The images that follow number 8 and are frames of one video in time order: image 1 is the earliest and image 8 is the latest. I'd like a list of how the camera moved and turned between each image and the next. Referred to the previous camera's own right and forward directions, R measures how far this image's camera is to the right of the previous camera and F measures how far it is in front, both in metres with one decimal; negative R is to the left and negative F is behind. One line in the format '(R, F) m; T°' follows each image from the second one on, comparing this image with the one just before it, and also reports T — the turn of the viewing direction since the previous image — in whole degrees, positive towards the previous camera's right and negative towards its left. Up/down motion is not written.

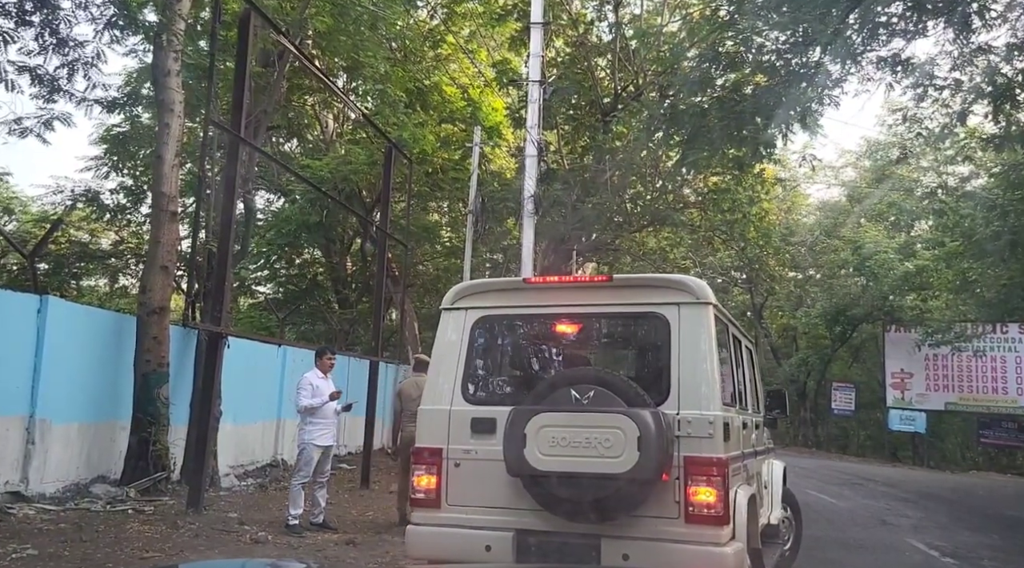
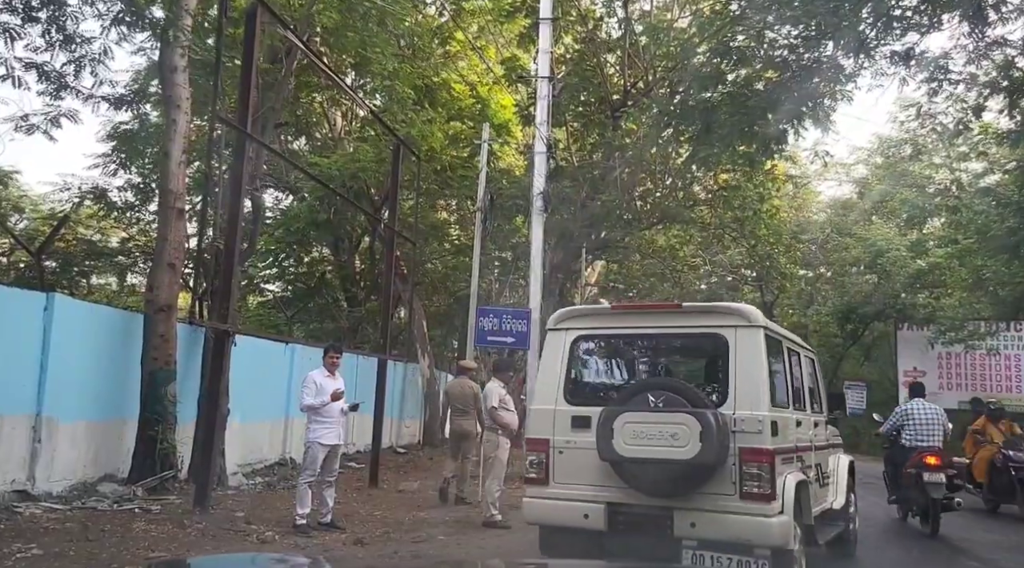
(0.0, +0.1) m; -1°
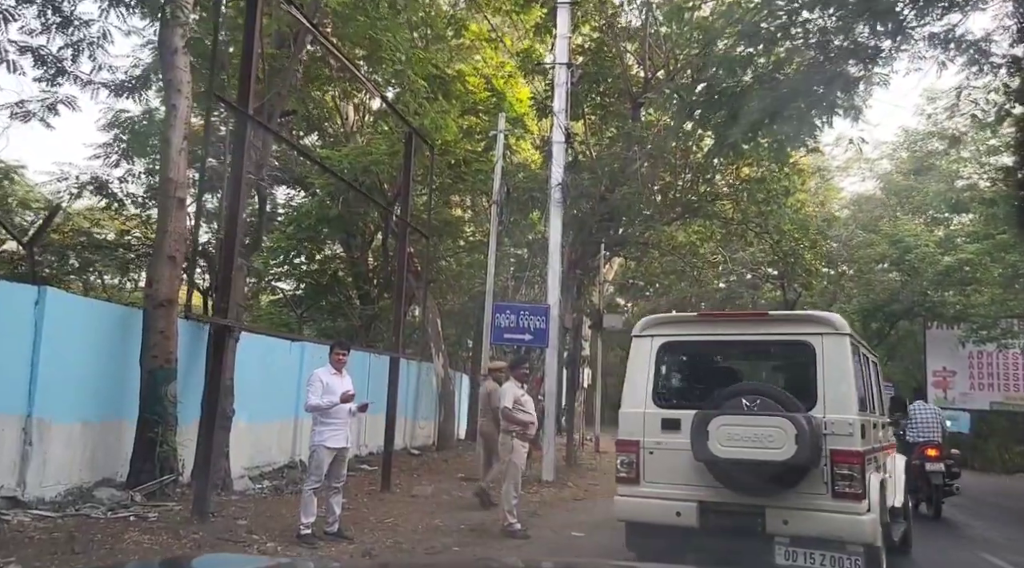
(0.0, +0.5) m; -1°
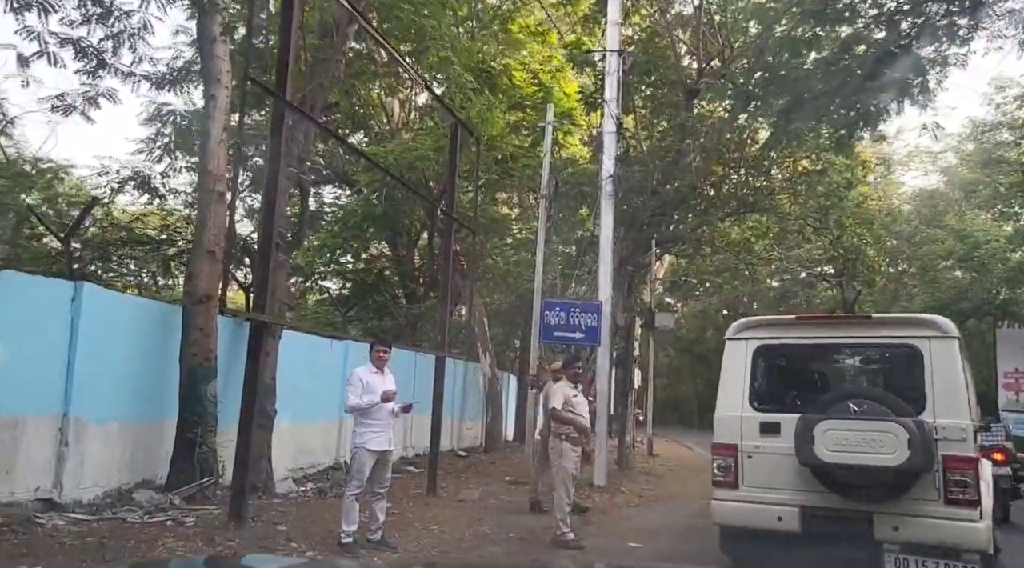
(0.0, +0.4) m; -3°
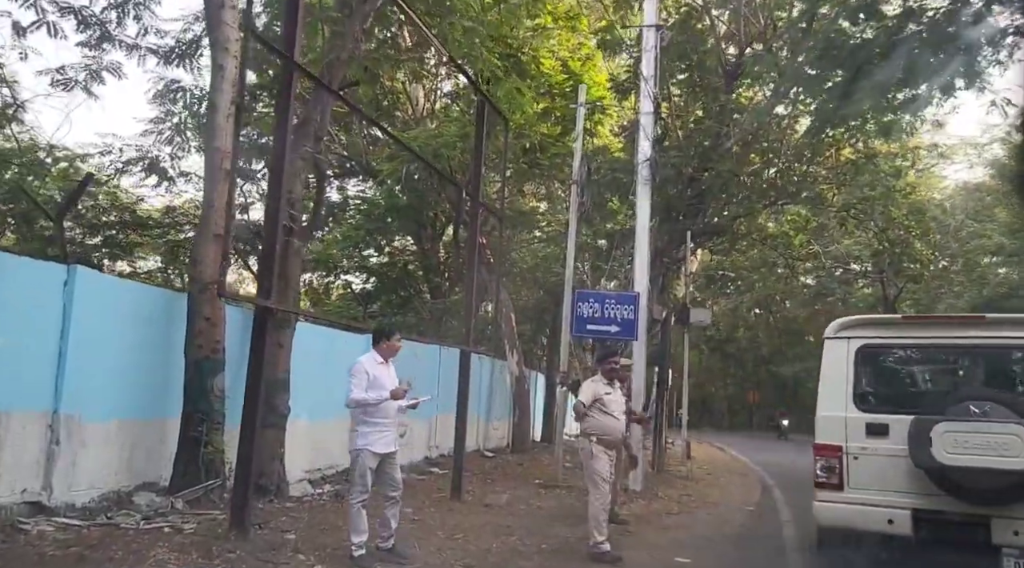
(-0.1, +0.7) m; -2°
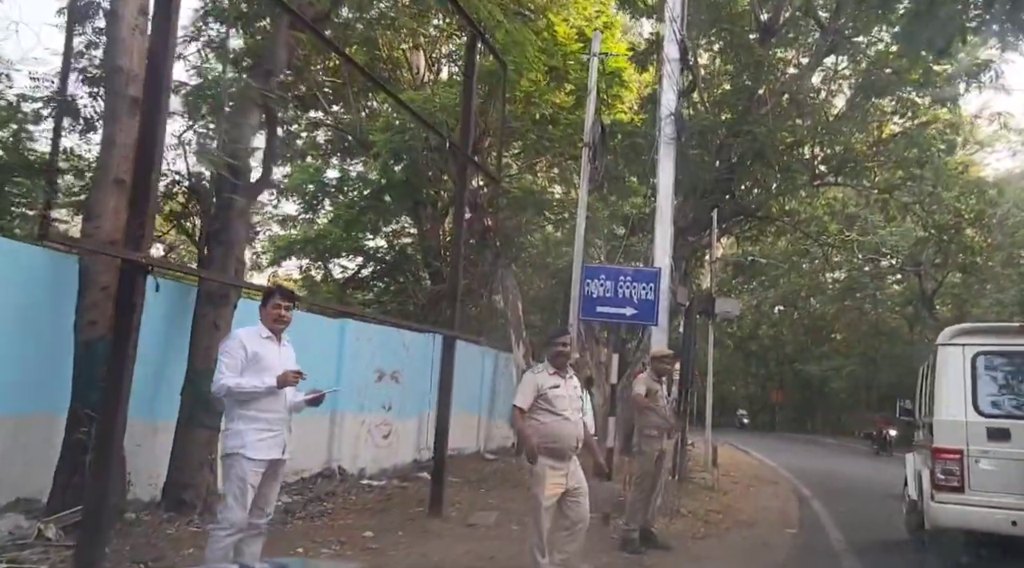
(+0.2, +1.6) m; -1°
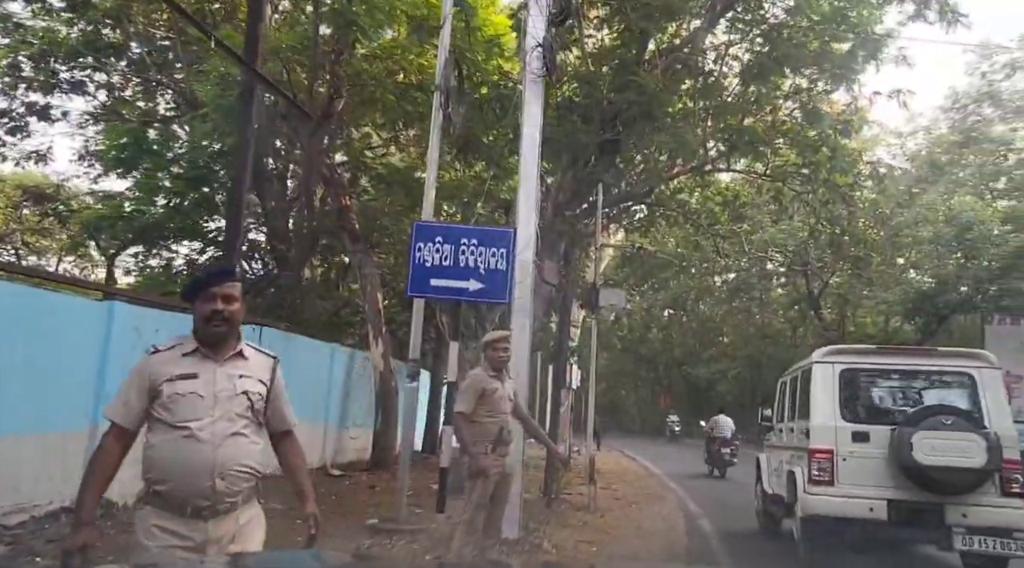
(+0.6, +1.9) m; +7°
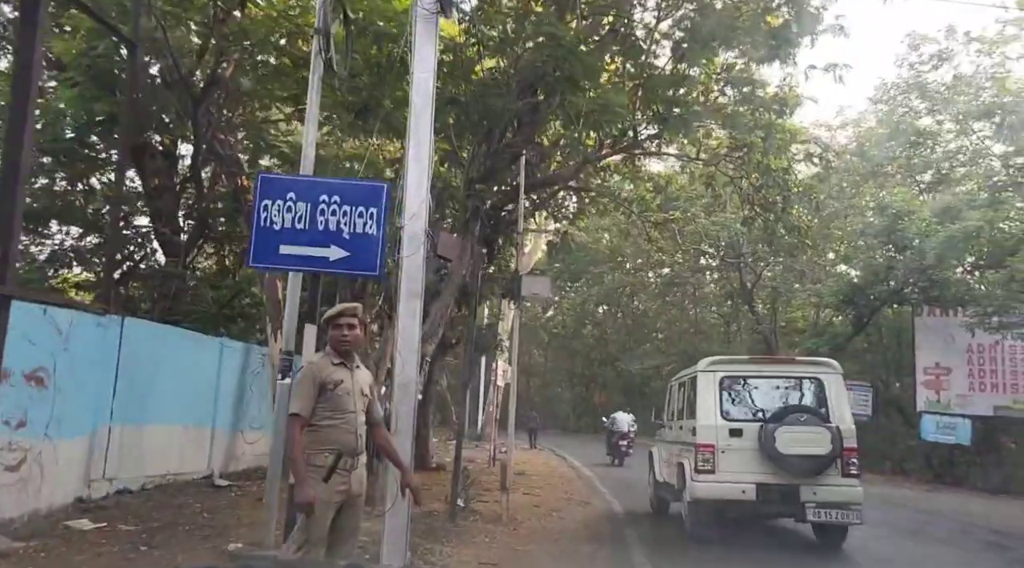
(+0.4, +1.1) m; +4°
